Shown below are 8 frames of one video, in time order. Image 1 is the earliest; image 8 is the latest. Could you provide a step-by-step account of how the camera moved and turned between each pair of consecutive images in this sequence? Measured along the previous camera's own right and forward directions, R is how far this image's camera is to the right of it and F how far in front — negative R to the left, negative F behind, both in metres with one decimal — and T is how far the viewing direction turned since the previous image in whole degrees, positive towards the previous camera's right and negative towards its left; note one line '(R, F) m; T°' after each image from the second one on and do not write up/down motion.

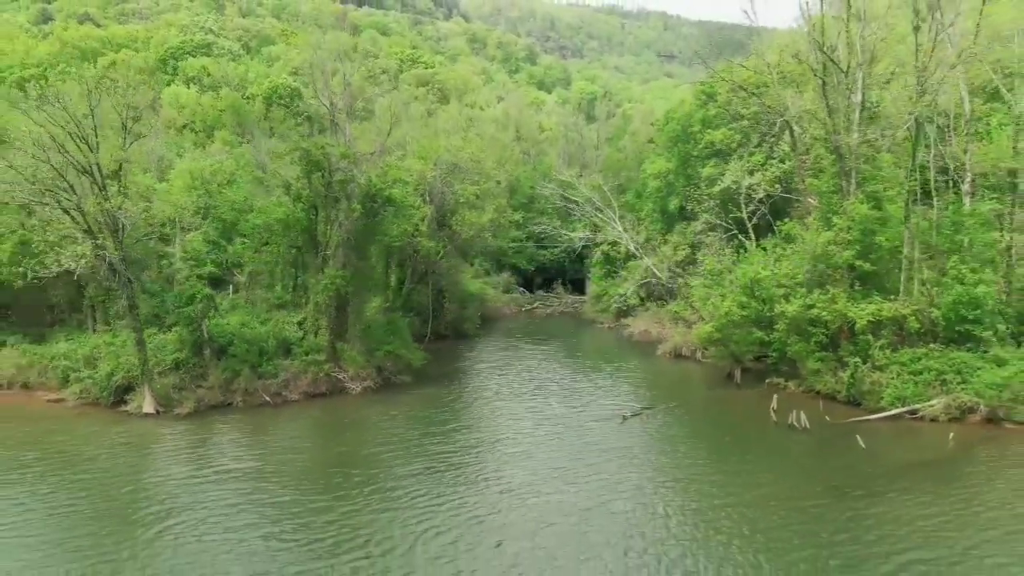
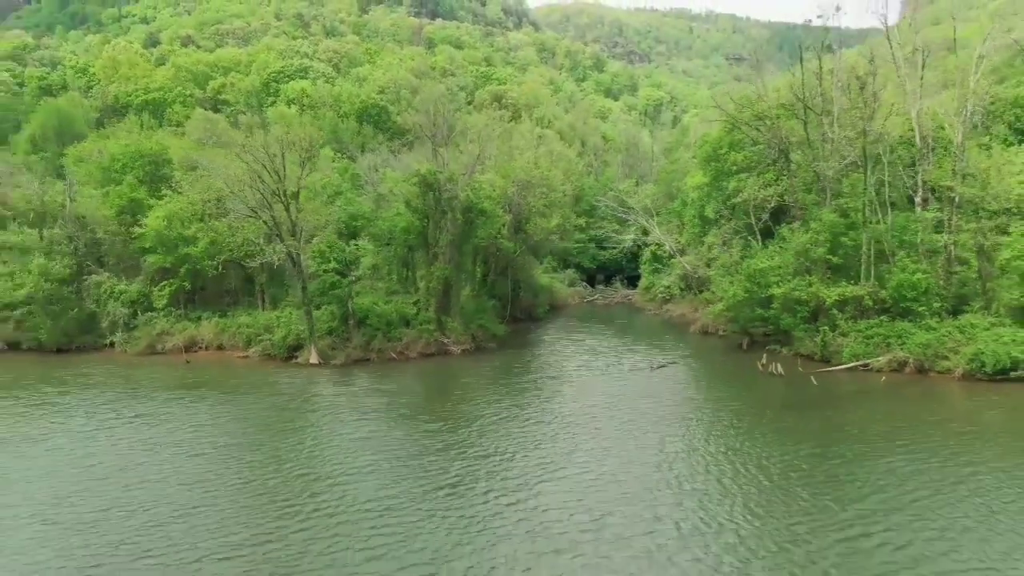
(+0.4, -11.3) m; -5°
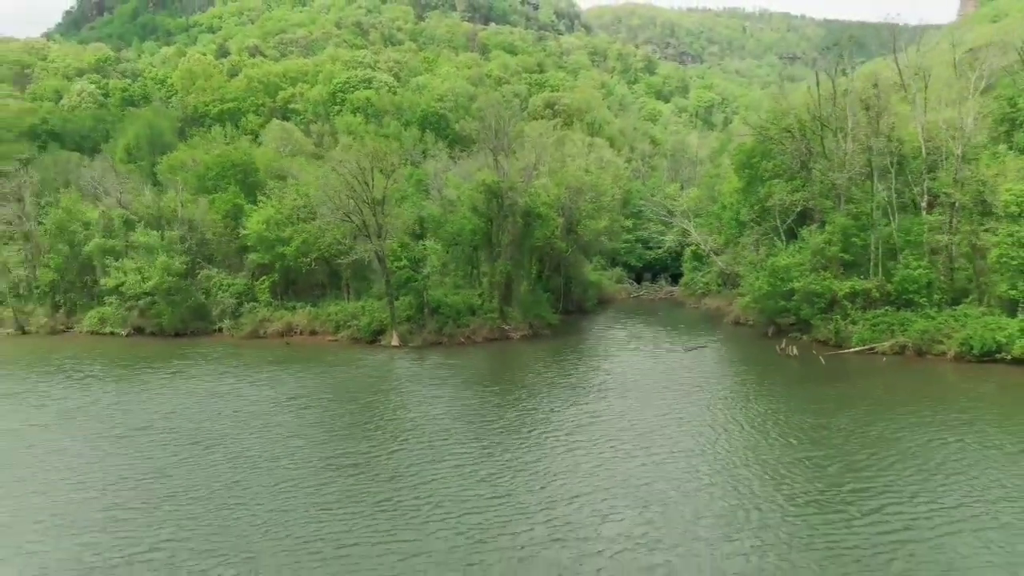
(-0.1, -6.7) m; -3°
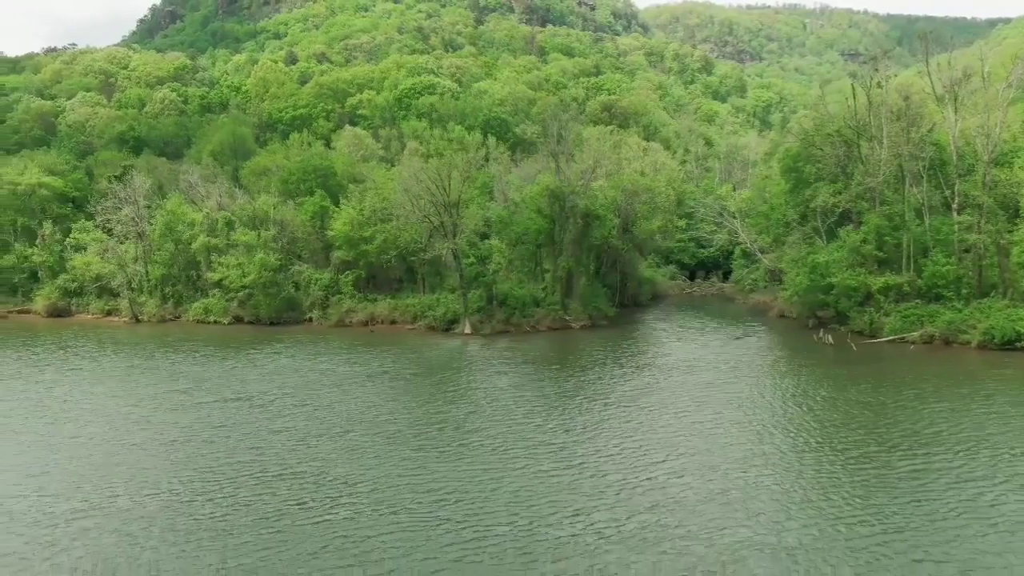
(-0.3, -5.4) m; -4°
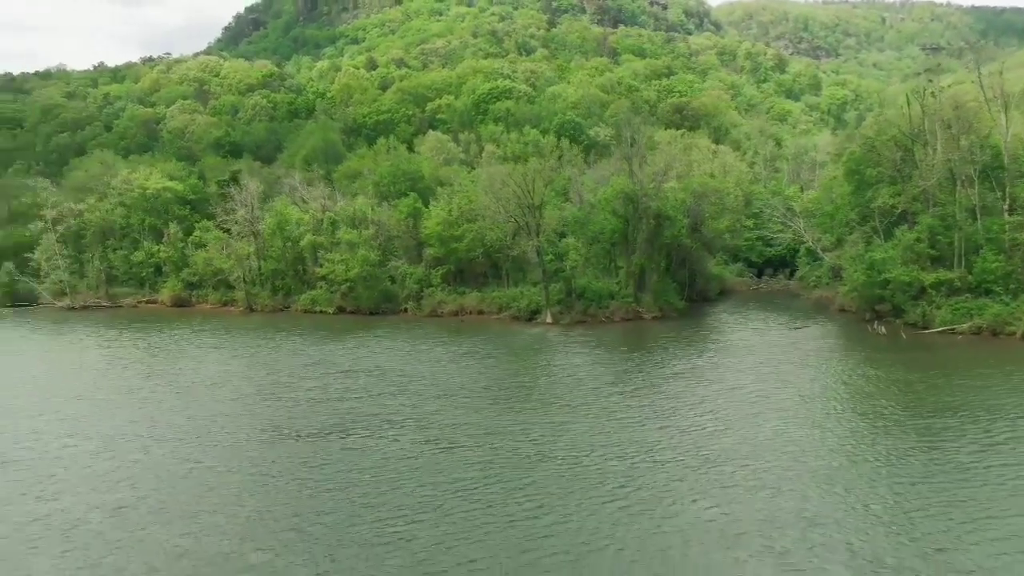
(-0.6, -5.8) m; -5°
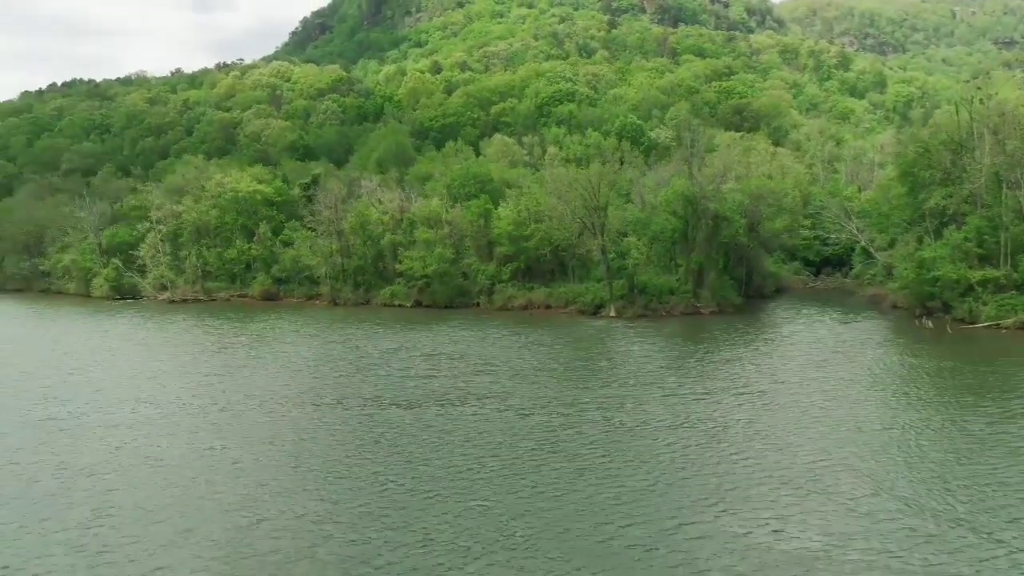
(-0.6, -4.8) m; -4°
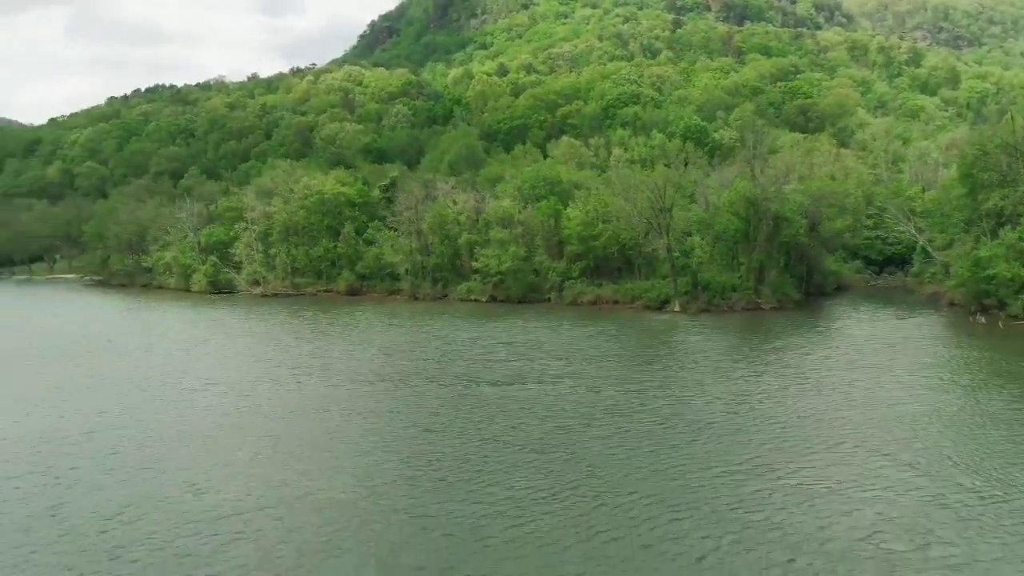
(-0.7, -4.8) m; -4°
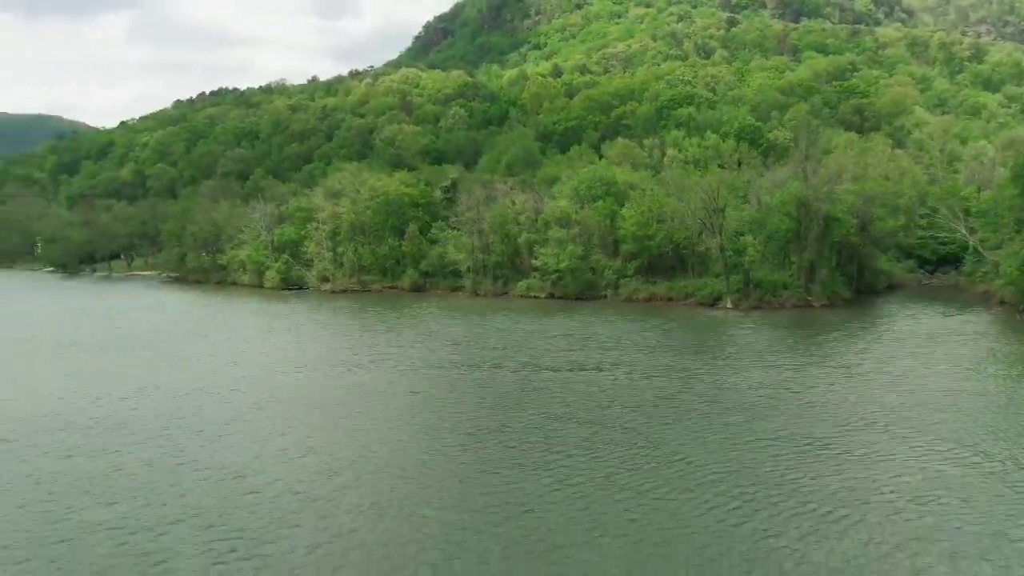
(-0.6, -3.7) m; -3°
